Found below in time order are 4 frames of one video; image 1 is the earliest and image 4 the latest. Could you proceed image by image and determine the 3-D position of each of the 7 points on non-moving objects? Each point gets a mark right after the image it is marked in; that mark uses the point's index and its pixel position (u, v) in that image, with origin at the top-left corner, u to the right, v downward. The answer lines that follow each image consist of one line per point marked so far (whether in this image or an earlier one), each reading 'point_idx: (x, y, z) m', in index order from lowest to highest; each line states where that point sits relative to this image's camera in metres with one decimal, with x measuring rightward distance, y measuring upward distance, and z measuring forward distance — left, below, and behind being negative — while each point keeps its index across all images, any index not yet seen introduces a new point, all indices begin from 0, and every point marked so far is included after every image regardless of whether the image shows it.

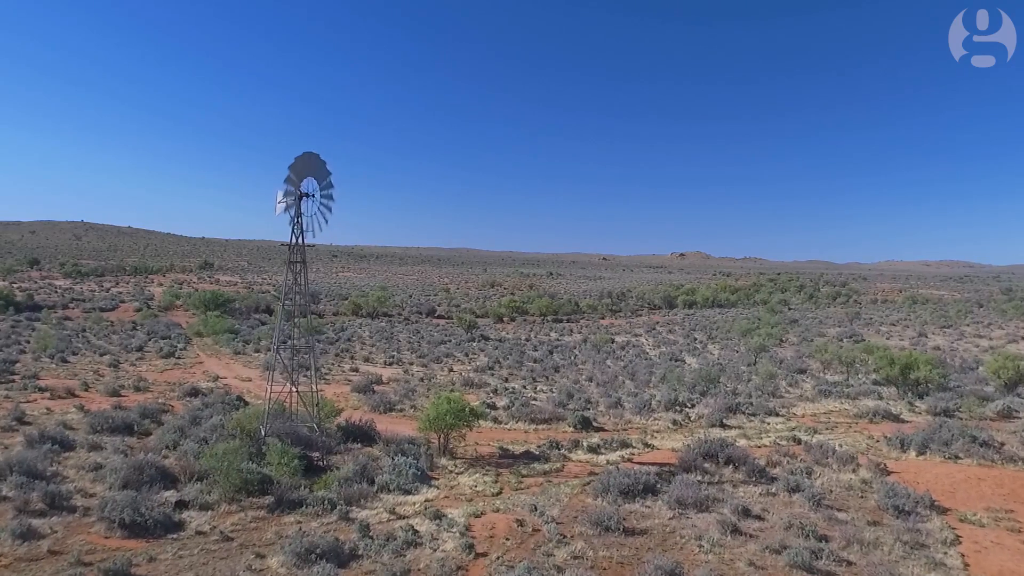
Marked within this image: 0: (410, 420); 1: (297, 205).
0: (-3.6, -4.7, +18.8) m
1: (-6.0, +2.3, +15.0) m
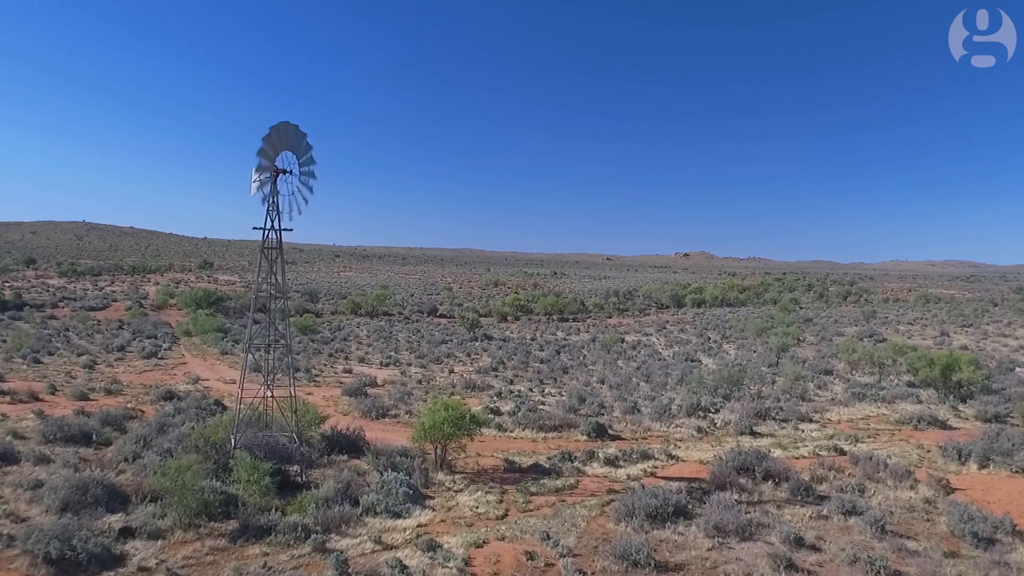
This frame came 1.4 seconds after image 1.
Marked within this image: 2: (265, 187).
0: (-3.4, -4.4, +16.9) m
1: (-5.8, +2.5, +13.1) m
2: (-6.0, +2.4, +13.1) m
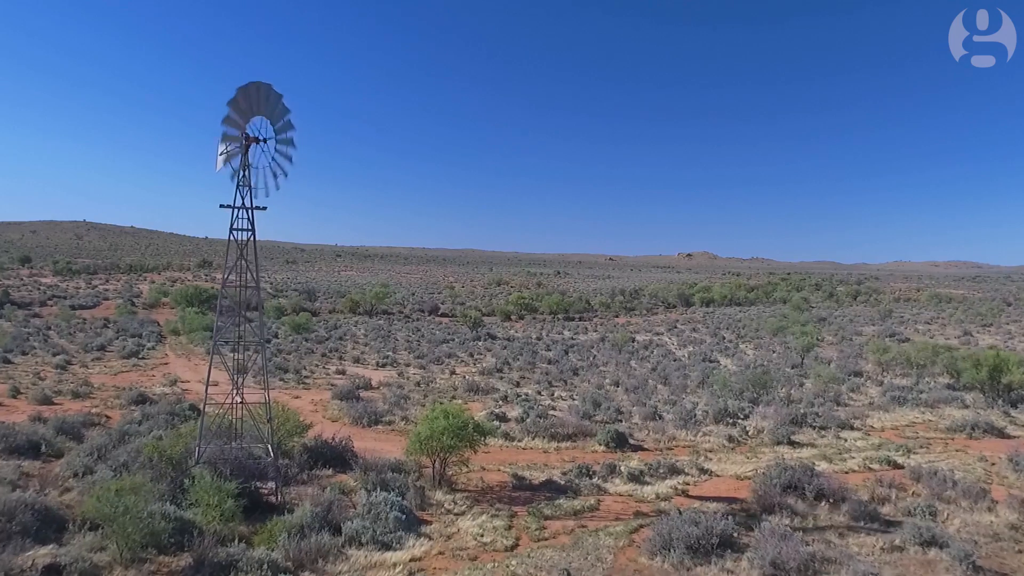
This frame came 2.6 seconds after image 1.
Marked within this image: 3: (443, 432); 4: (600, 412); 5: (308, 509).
0: (-3.2, -4.2, +15.0) m
1: (-5.6, +2.8, +11.3) m
2: (-5.8, +2.7, +11.3) m
3: (-1.5, -3.1, +11.7) m
4: (+2.8, -4.0, +17.4) m
5: (-3.8, -4.1, +9.9) m
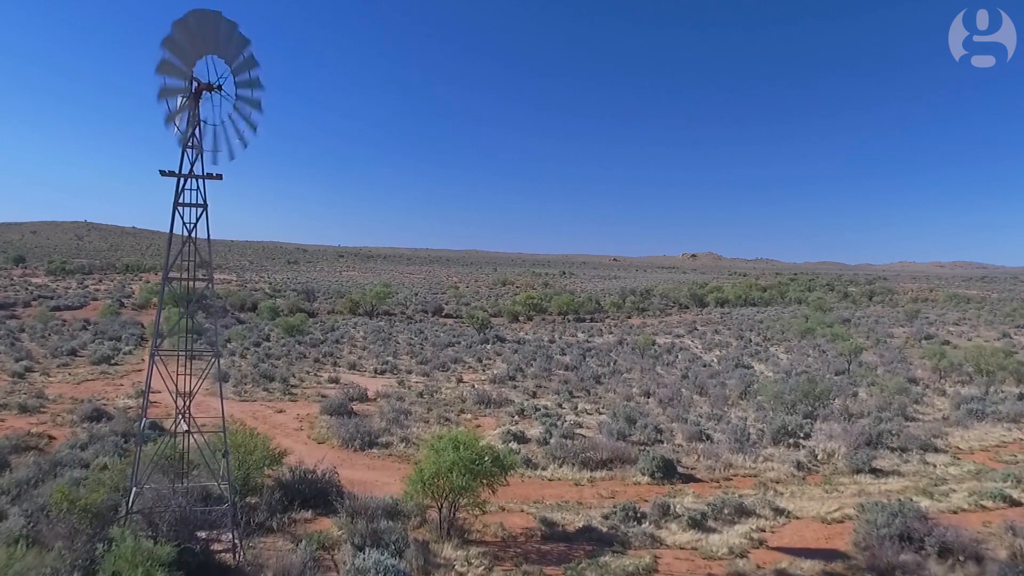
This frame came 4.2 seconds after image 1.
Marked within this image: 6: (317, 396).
0: (-2.6, -4.1, +12.4) m
1: (-5.1, +2.9, +8.7) m
2: (-5.3, +2.8, +8.7) m
3: (-1.0, -3.0, +9.0) m
4: (+3.4, -3.9, +14.7) m
5: (-3.3, -4.0, +7.3) m
6: (-6.7, -3.7, +18.4) m
